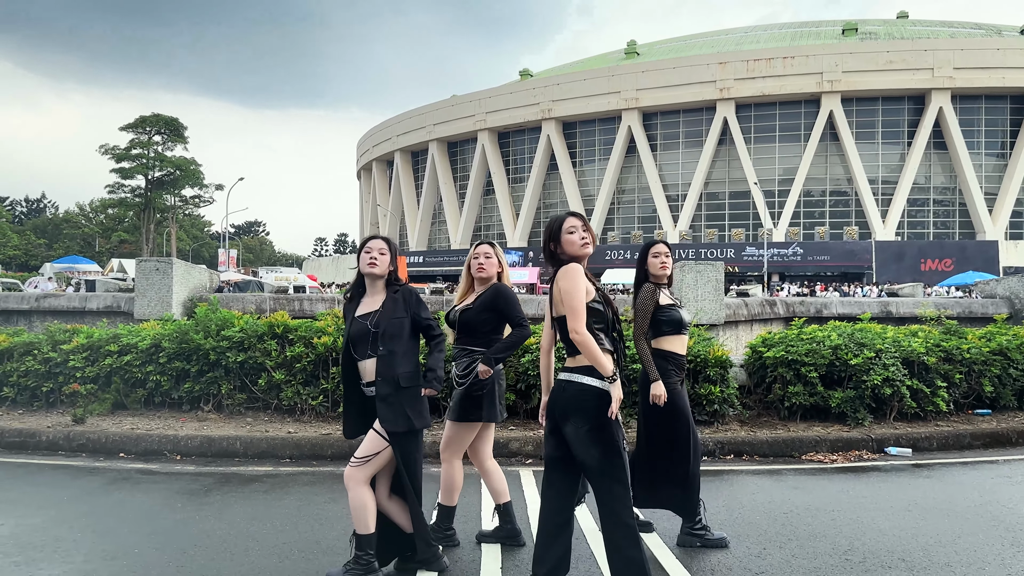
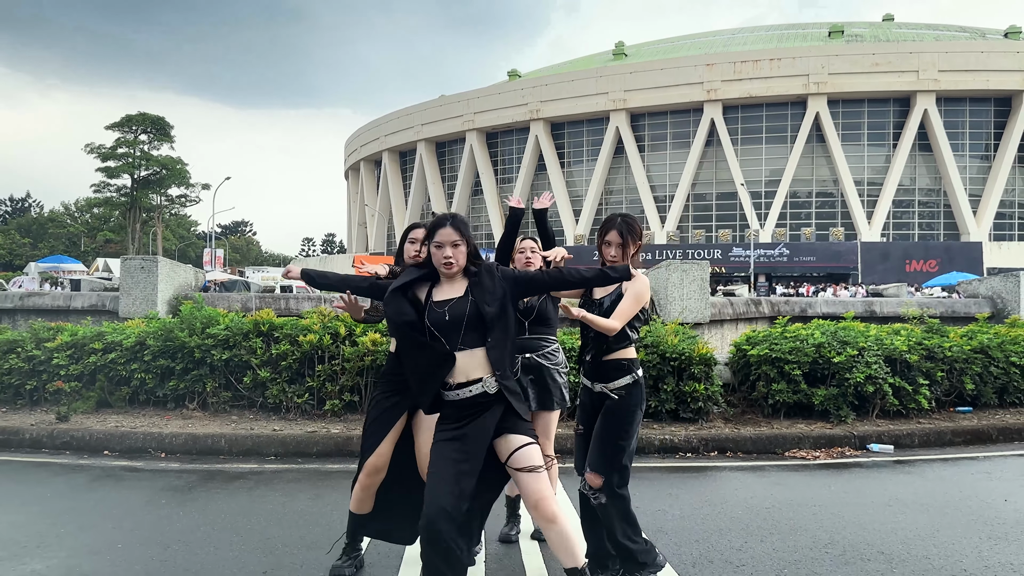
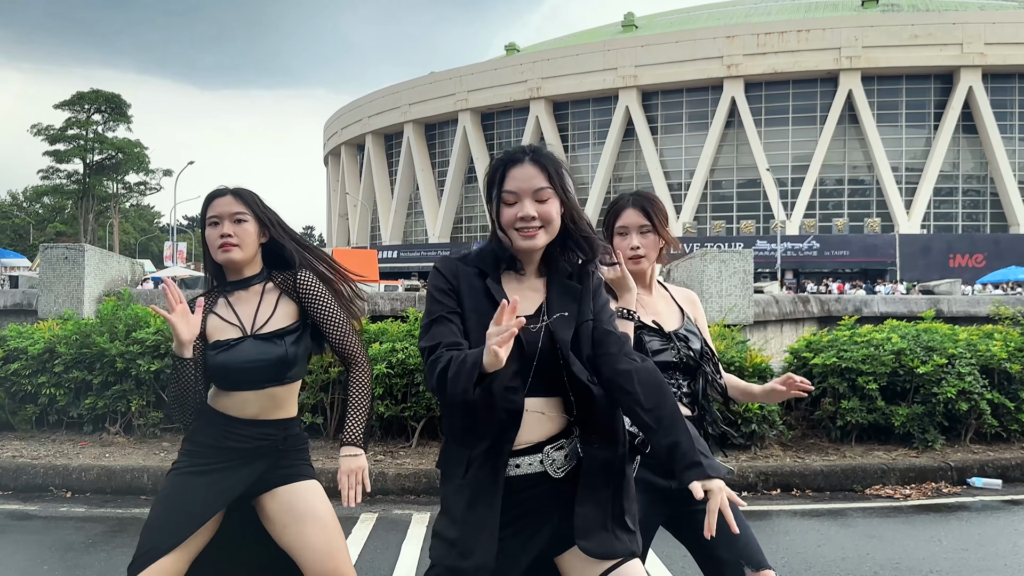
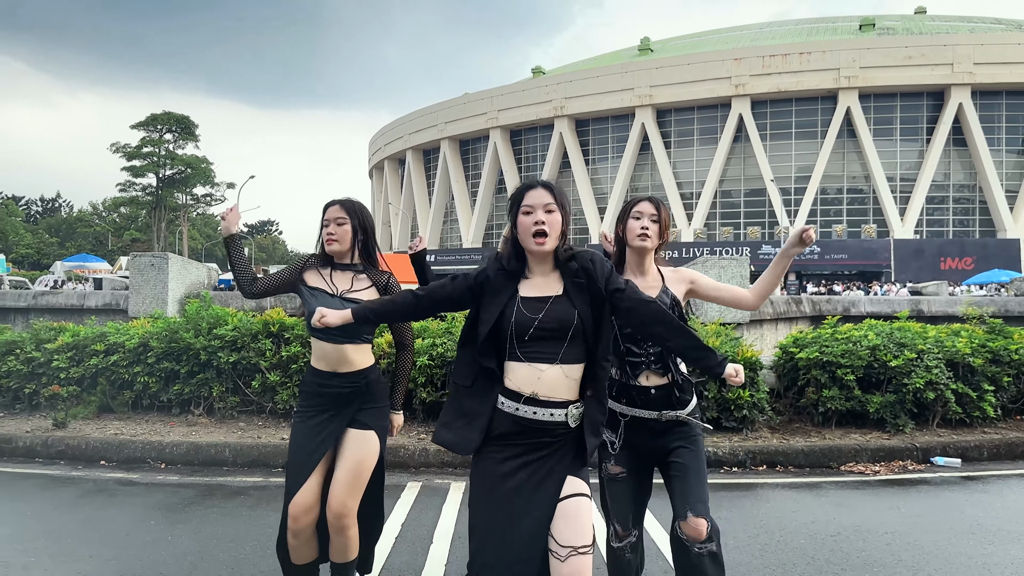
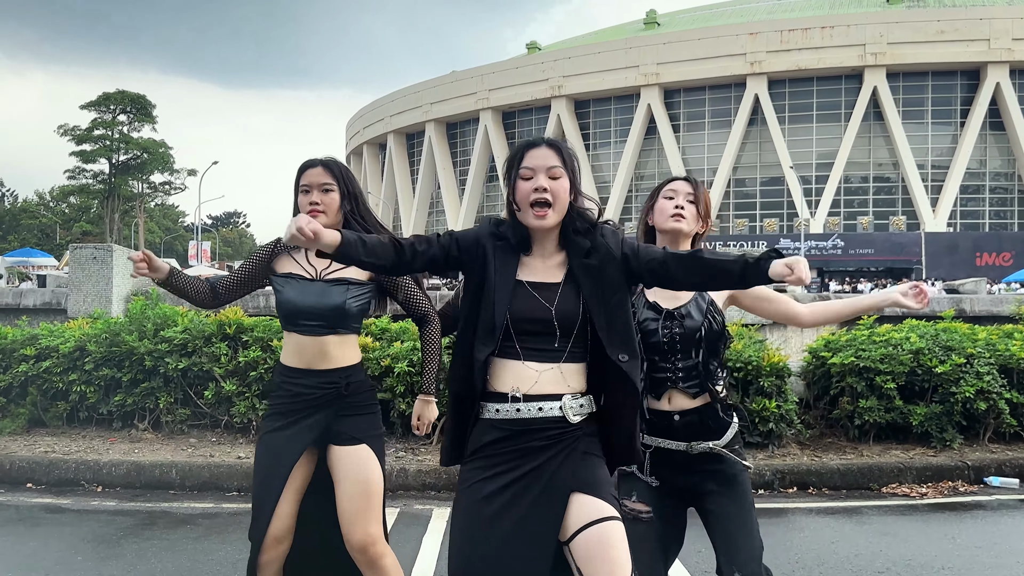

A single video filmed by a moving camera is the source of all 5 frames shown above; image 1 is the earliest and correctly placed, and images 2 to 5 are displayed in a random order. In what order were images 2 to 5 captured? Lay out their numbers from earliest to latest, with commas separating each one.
2, 5, 4, 3
